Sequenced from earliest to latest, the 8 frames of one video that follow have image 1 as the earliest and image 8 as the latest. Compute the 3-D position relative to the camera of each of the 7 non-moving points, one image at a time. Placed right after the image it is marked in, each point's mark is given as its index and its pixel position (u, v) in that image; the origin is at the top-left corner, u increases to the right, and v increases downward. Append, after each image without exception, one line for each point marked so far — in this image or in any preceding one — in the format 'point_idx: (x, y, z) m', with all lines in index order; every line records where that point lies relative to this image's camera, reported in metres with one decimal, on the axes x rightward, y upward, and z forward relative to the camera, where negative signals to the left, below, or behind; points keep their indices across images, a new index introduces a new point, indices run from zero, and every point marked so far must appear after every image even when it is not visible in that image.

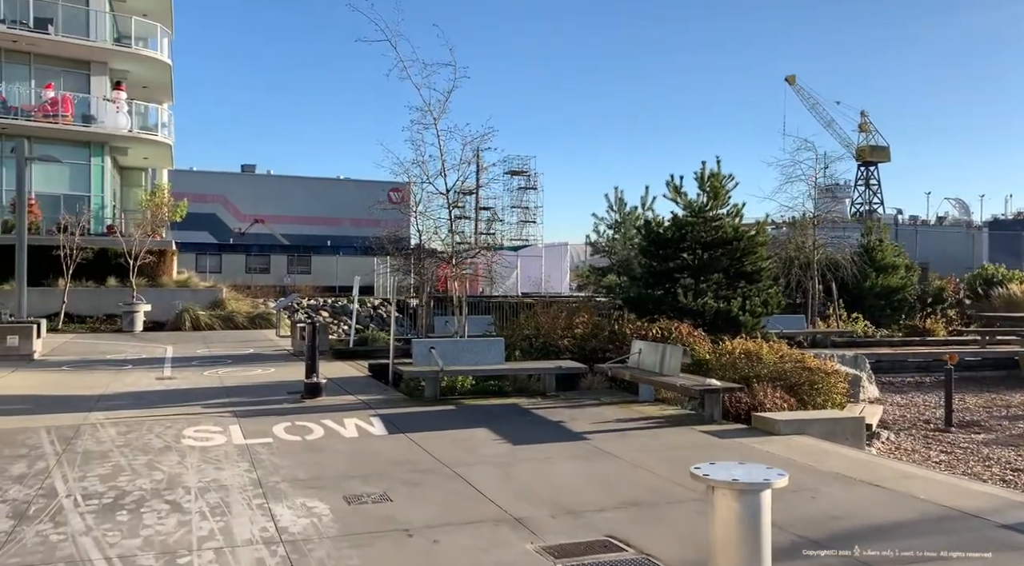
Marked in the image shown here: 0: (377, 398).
0: (-2.0, -1.7, +10.5) m
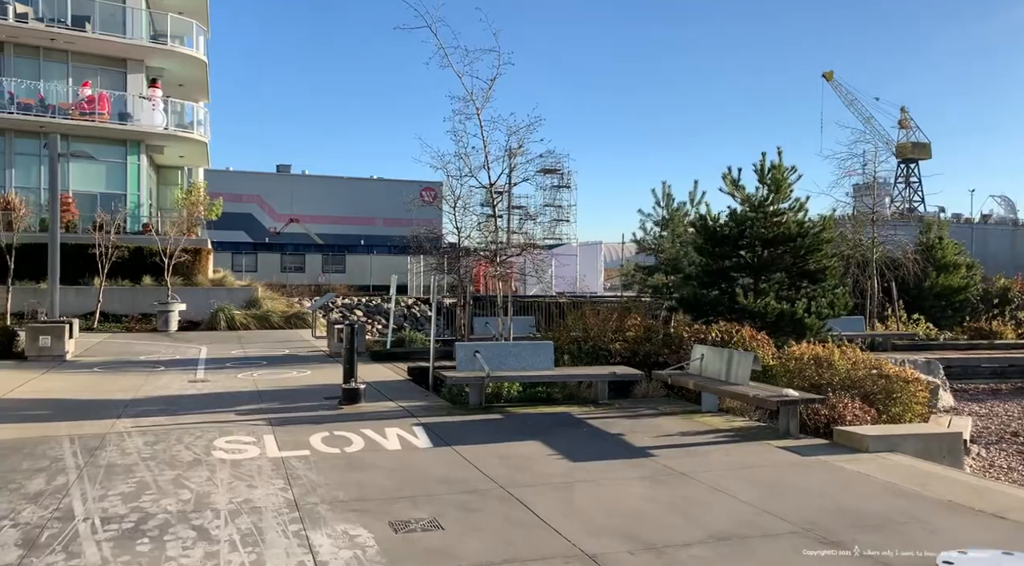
0: (-1.3, -1.7, +9.8) m
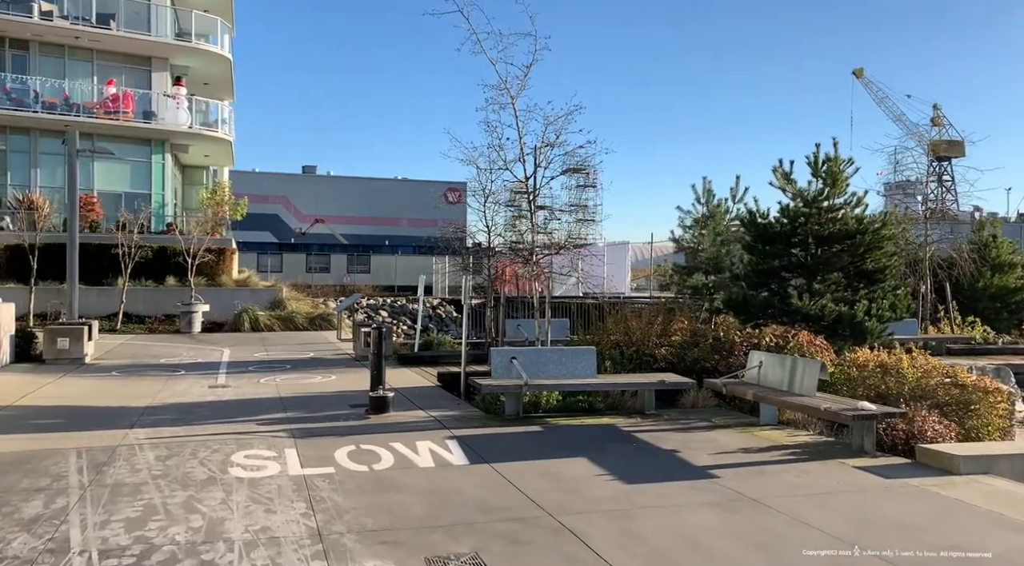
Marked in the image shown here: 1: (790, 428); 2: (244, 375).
0: (-0.8, -1.7, +9.1) m
1: (+3.5, -1.8, +8.7) m
2: (-5.0, -1.7, +13.0) m
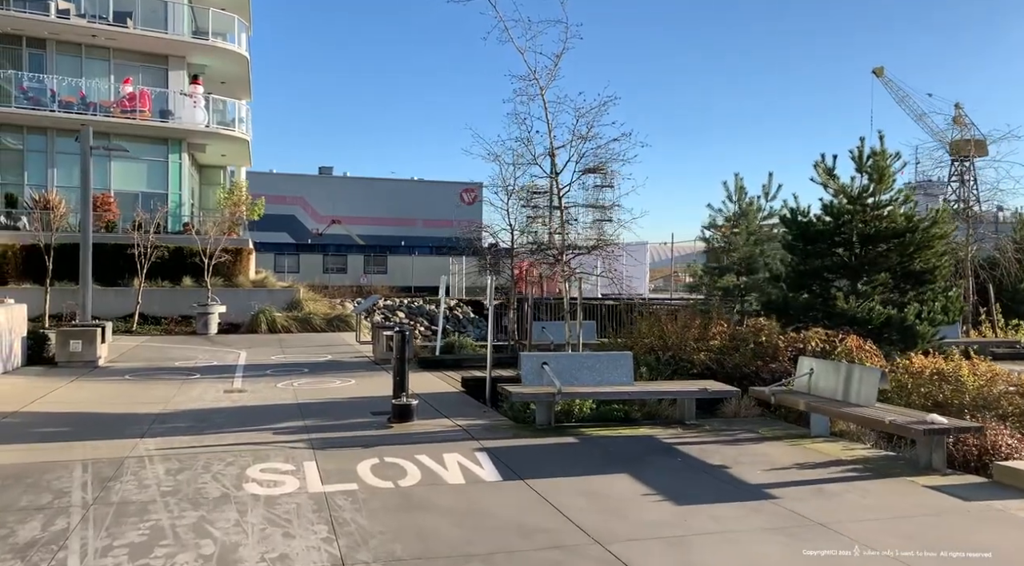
0: (-0.4, -1.7, +8.5) m
1: (+3.9, -1.8, +8.1) m
2: (-4.5, -1.7, +12.5) m
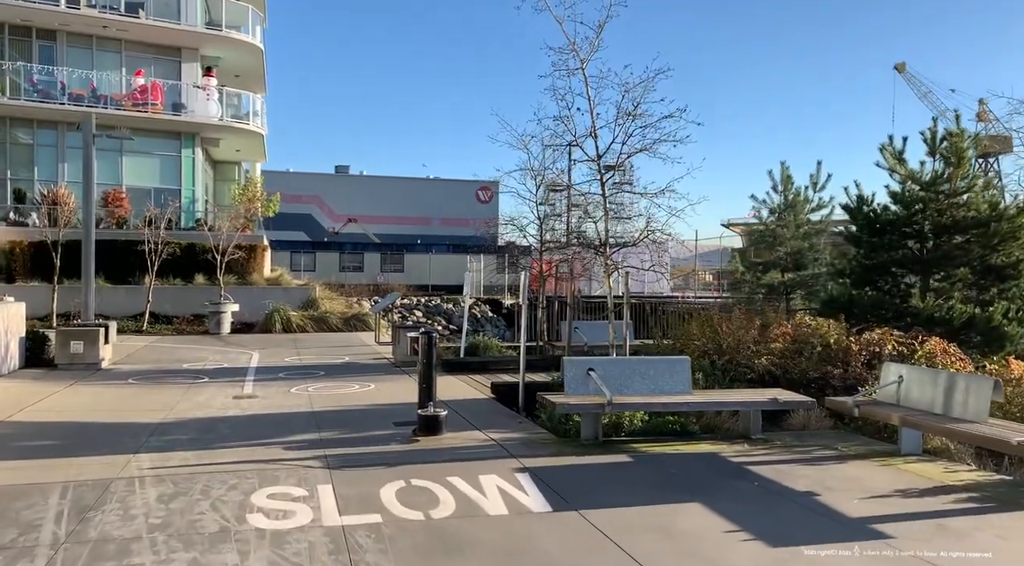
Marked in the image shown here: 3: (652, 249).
0: (0.0, -1.7, +7.5) m
1: (+4.3, -1.8, +7.0) m
2: (-4.0, -1.7, +11.6) m
3: (+2.2, +0.5, +11.1) m
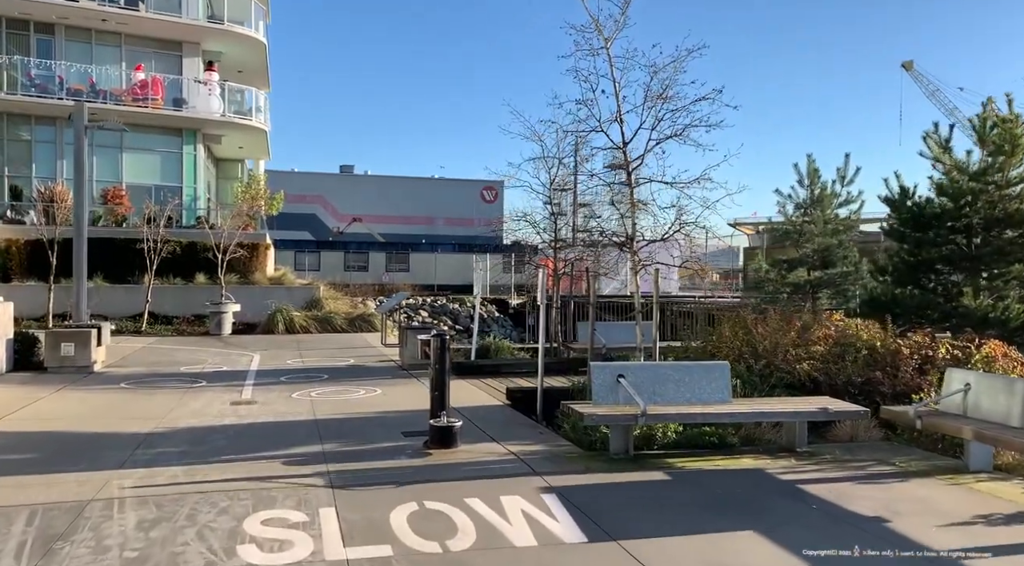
0: (+0.3, -1.7, +6.8) m
1: (+4.5, -1.8, +6.3) m
2: (-3.8, -1.7, +10.9) m
3: (+2.4, +0.6, +10.4) m
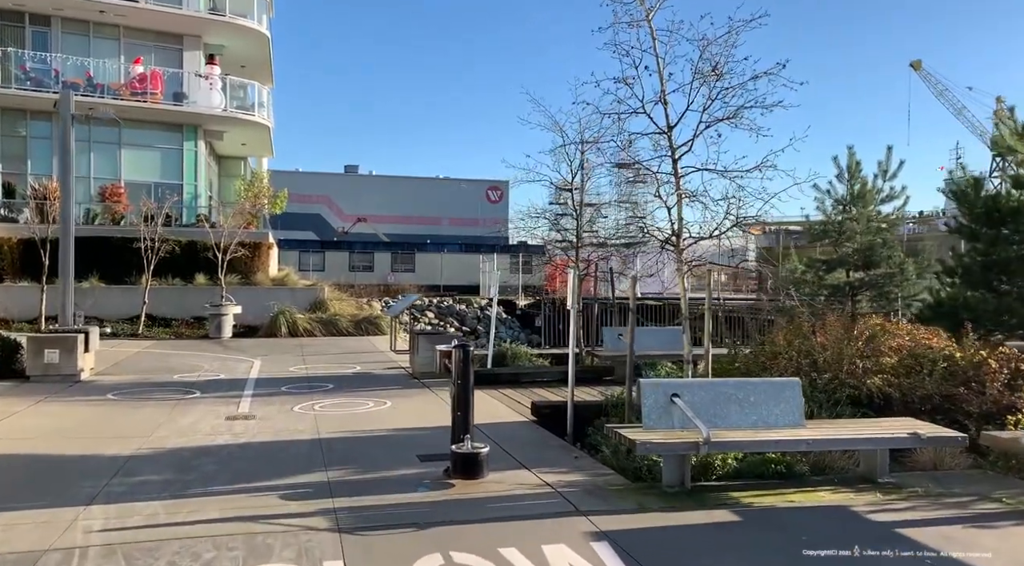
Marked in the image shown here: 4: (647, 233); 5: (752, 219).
0: (+0.6, -1.7, +5.9) m
1: (+4.8, -1.8, +5.3) m
2: (-3.4, -1.7, +10.0) m
3: (+2.7, +0.5, +9.4) m
4: (+1.7, +0.6, +8.8) m
5: (+2.8, +0.7, +8.1) m
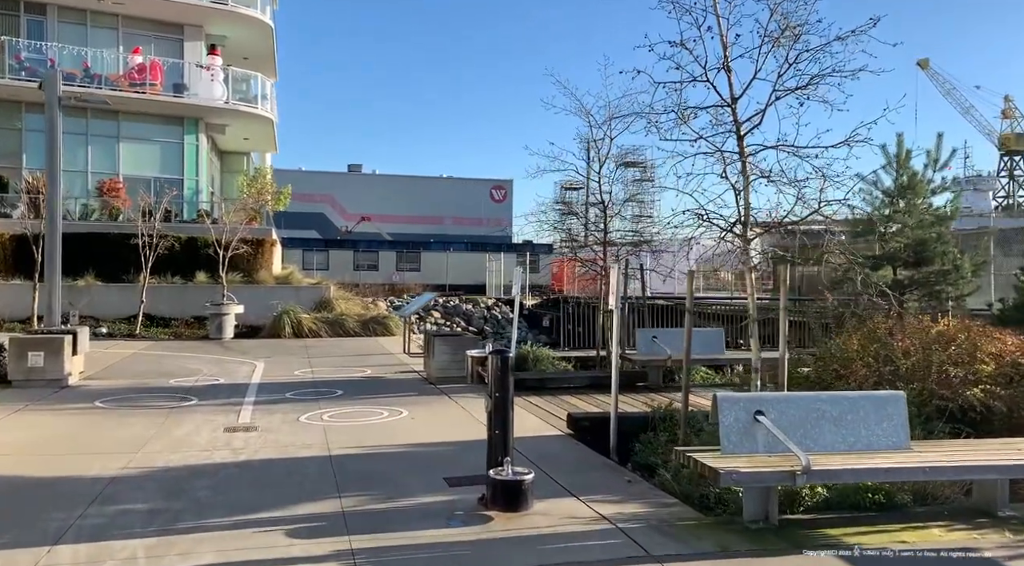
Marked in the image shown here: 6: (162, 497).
0: (+0.9, -1.7, +4.9) m
1: (+5.2, -1.8, +4.3) m
2: (-3.1, -1.6, +9.1) m
3: (+3.1, +0.6, +8.5) m
4: (+2.1, +0.7, +7.9) m
5: (+3.1, +0.8, +7.2) m
6: (-2.8, -1.7, +5.5) m
